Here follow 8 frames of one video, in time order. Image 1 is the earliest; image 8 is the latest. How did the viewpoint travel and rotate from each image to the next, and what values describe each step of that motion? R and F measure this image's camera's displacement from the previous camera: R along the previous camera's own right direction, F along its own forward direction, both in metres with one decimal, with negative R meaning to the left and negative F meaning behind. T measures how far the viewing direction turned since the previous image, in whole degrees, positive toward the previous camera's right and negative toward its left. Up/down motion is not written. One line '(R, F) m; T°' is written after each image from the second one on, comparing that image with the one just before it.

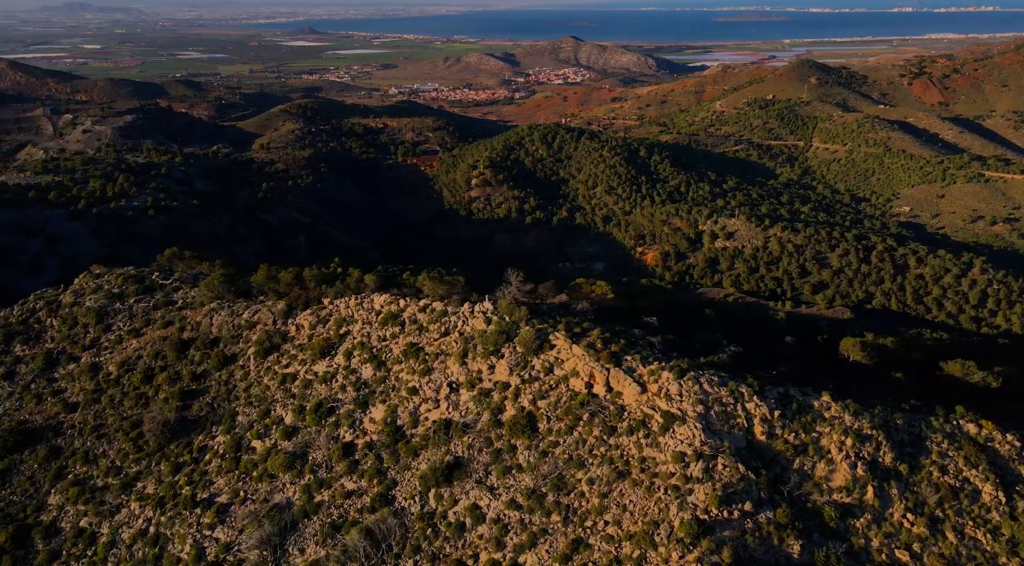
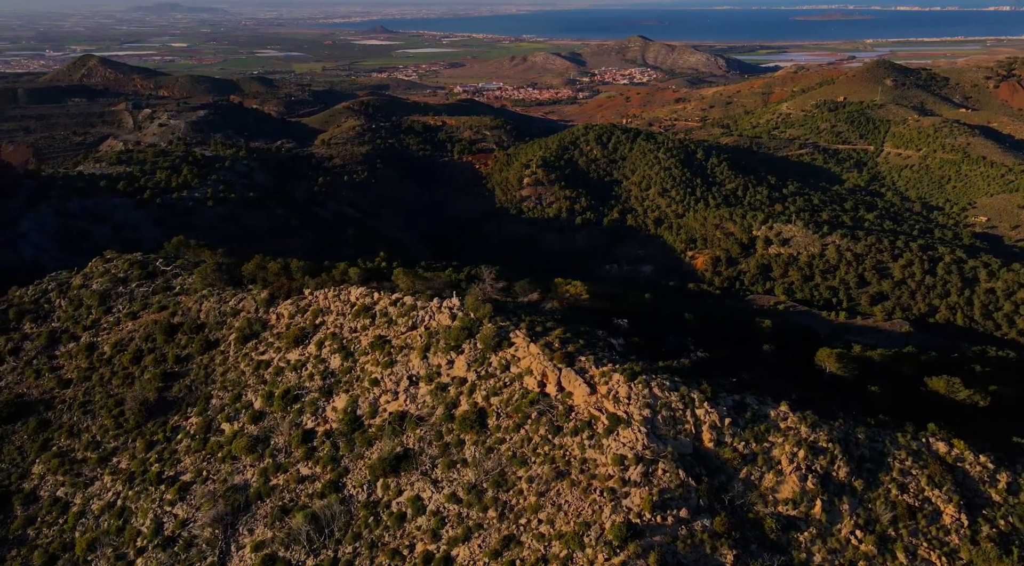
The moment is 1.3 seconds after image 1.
(+4.5, -0.2) m; -6°
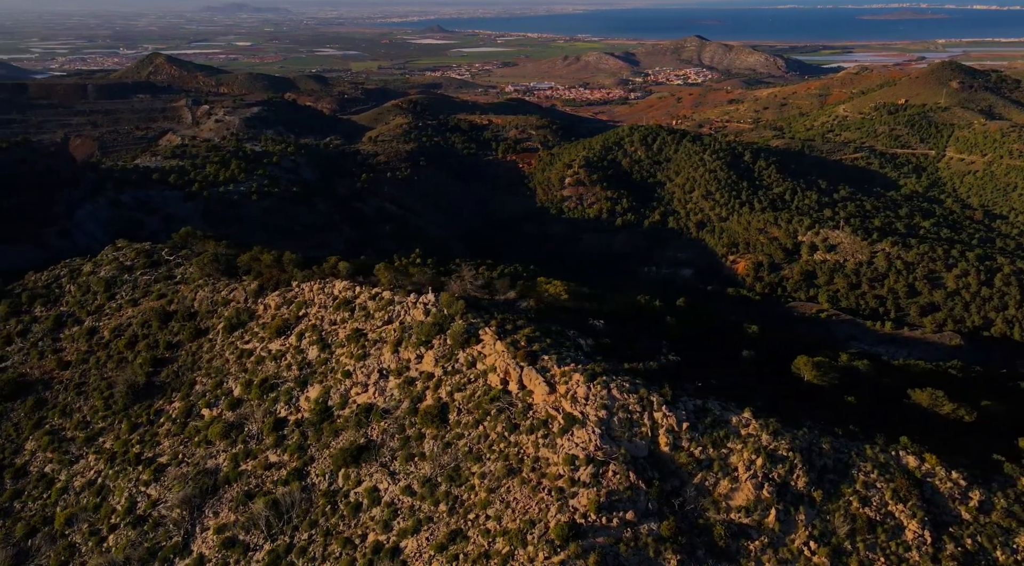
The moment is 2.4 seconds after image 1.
(+3.7, -0.1) m; -4°
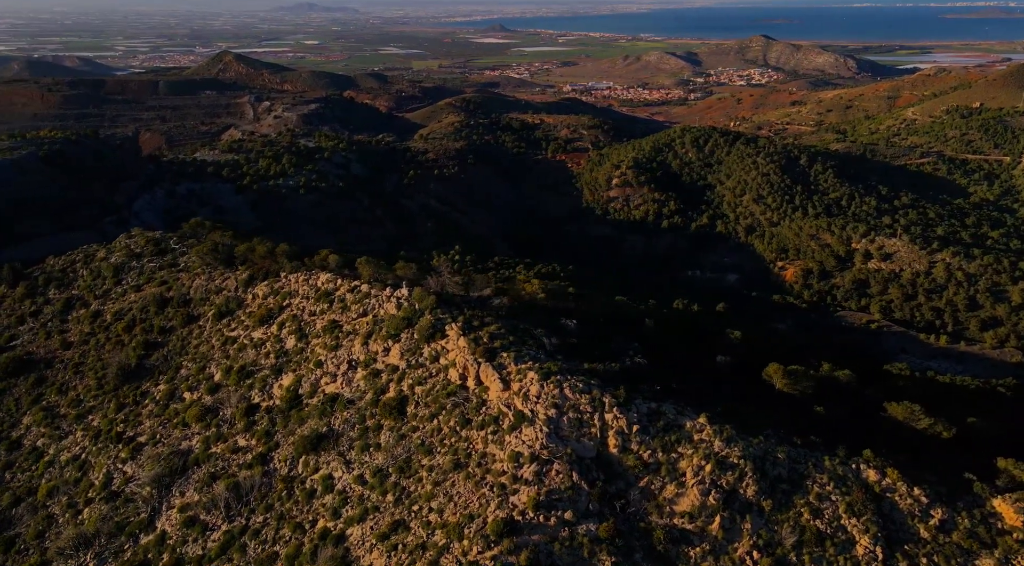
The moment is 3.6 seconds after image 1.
(+4.1, 0.0) m; -5°
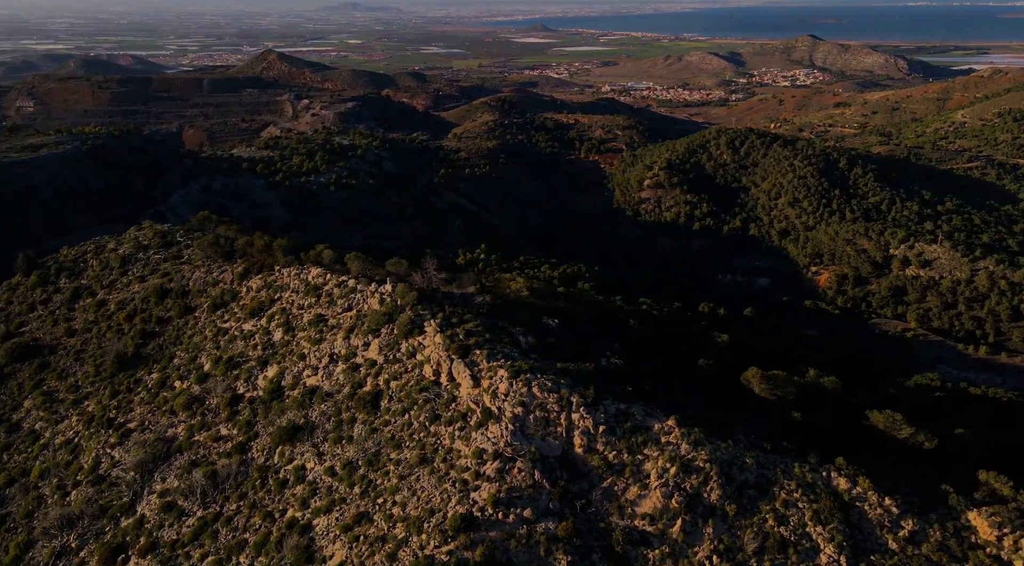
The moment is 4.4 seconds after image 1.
(+2.8, 0.0) m; -3°
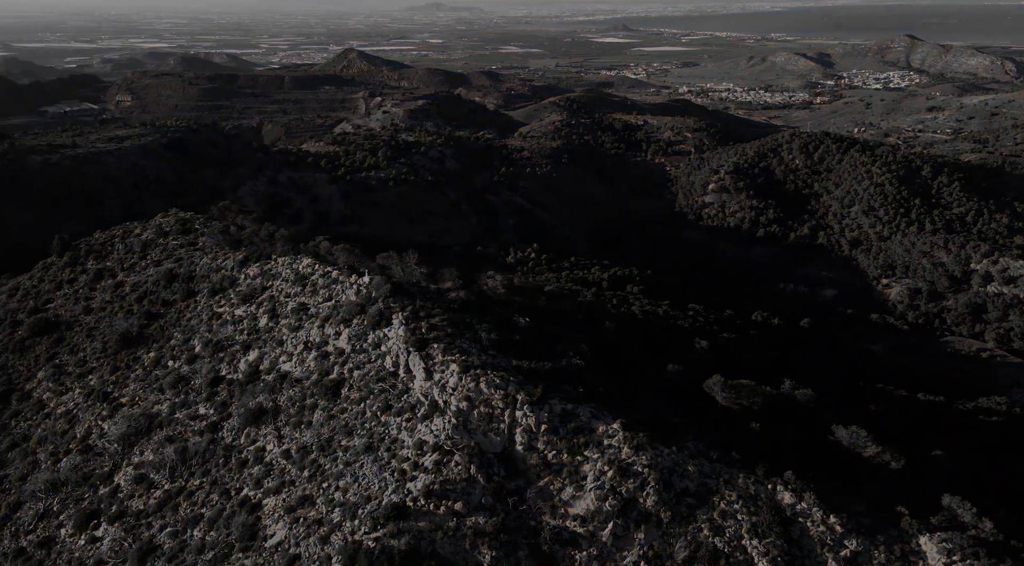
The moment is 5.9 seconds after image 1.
(+5.0, +0.2) m; -6°
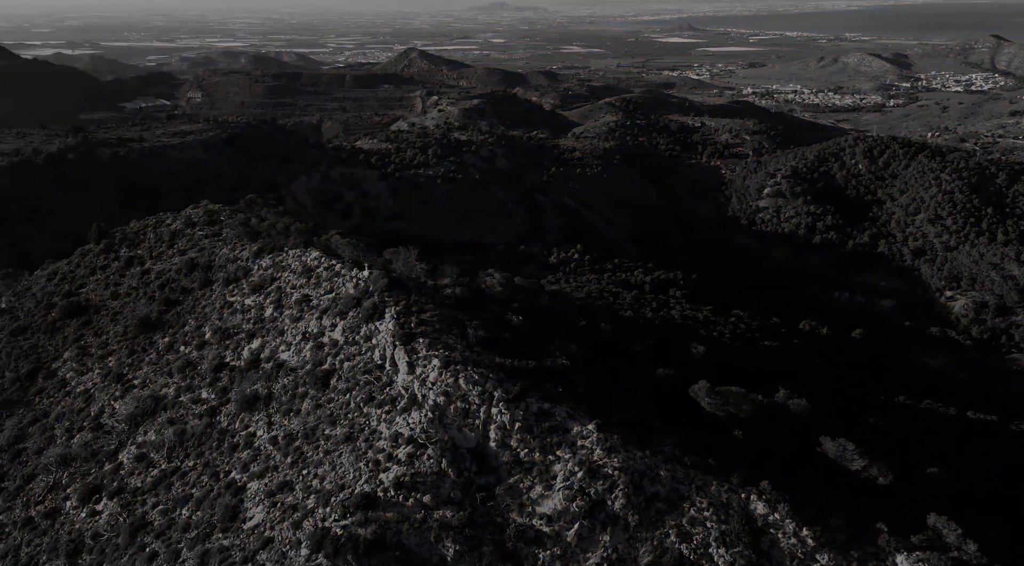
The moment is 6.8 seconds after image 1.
(+3.1, +0.1) m; -5°
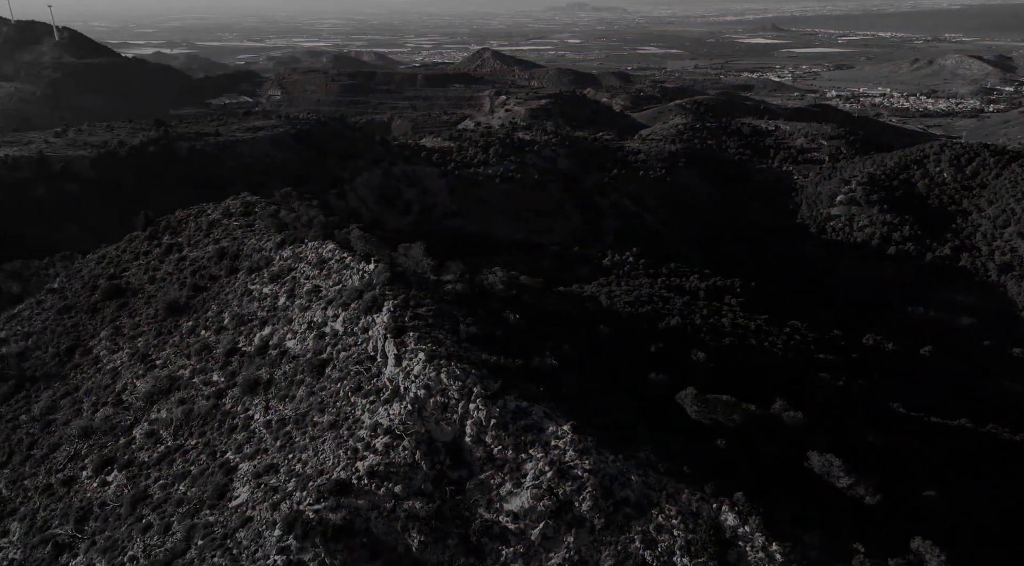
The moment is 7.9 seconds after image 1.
(+3.5, +0.2) m; -6°
